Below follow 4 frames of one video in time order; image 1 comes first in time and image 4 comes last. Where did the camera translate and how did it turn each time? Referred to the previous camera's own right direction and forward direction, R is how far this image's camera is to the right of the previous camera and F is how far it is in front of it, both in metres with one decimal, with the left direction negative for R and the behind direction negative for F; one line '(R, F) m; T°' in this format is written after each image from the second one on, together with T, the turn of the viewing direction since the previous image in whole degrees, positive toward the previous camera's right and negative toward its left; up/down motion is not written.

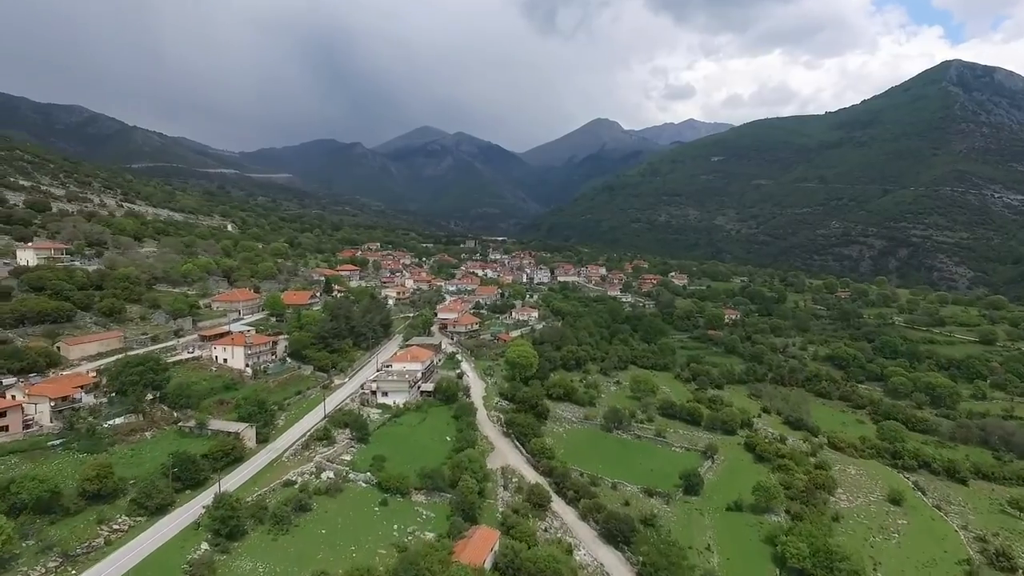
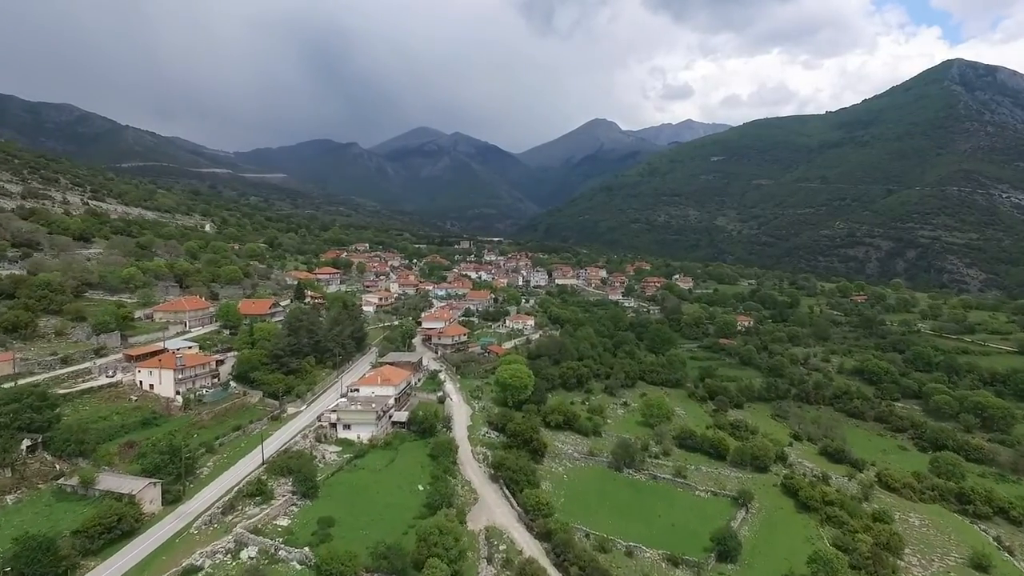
(+0.4, +6.5) m; 0°
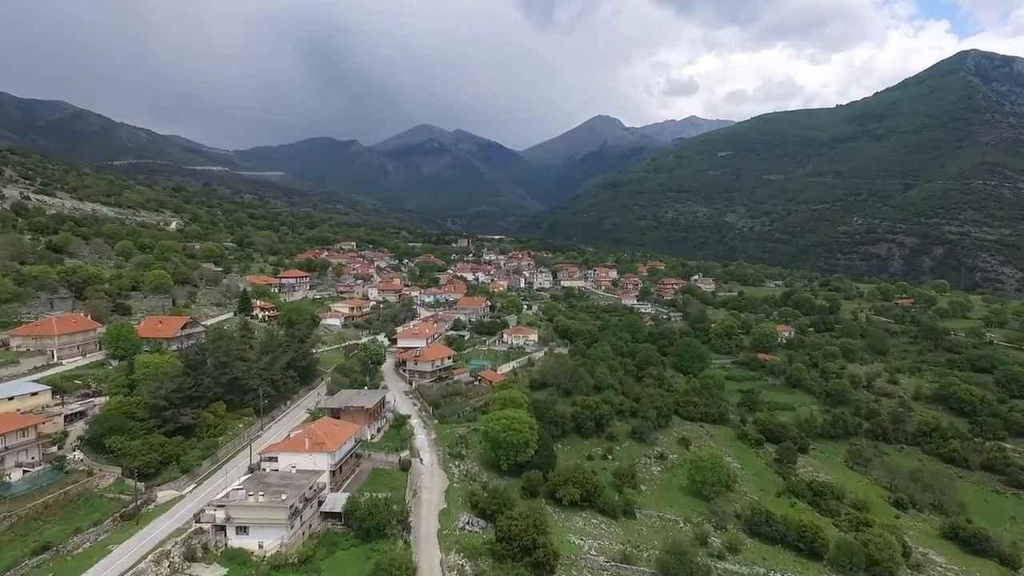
(+0.4, +11.4) m; 0°
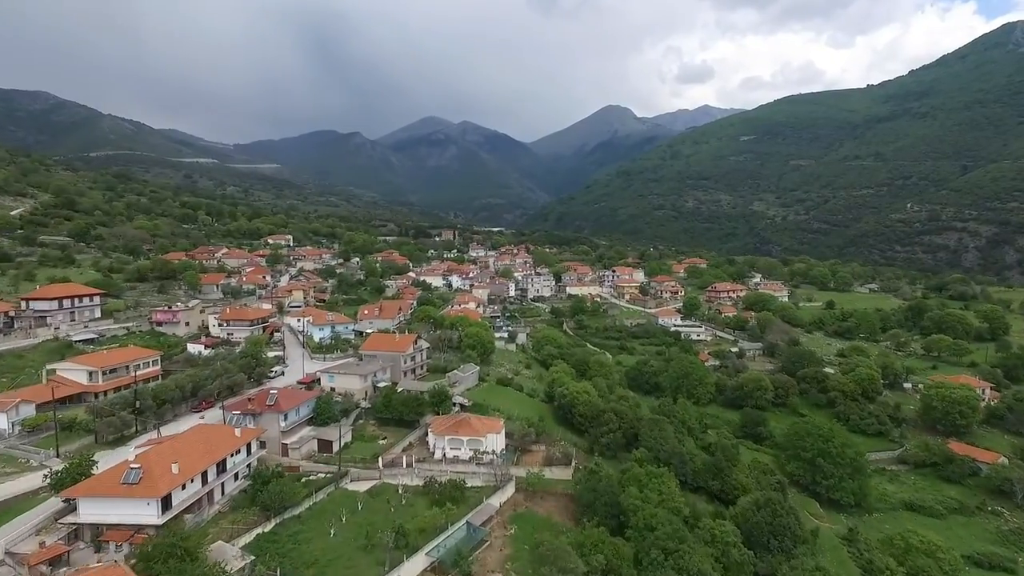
(+3.0, +29.8) m; -1°
